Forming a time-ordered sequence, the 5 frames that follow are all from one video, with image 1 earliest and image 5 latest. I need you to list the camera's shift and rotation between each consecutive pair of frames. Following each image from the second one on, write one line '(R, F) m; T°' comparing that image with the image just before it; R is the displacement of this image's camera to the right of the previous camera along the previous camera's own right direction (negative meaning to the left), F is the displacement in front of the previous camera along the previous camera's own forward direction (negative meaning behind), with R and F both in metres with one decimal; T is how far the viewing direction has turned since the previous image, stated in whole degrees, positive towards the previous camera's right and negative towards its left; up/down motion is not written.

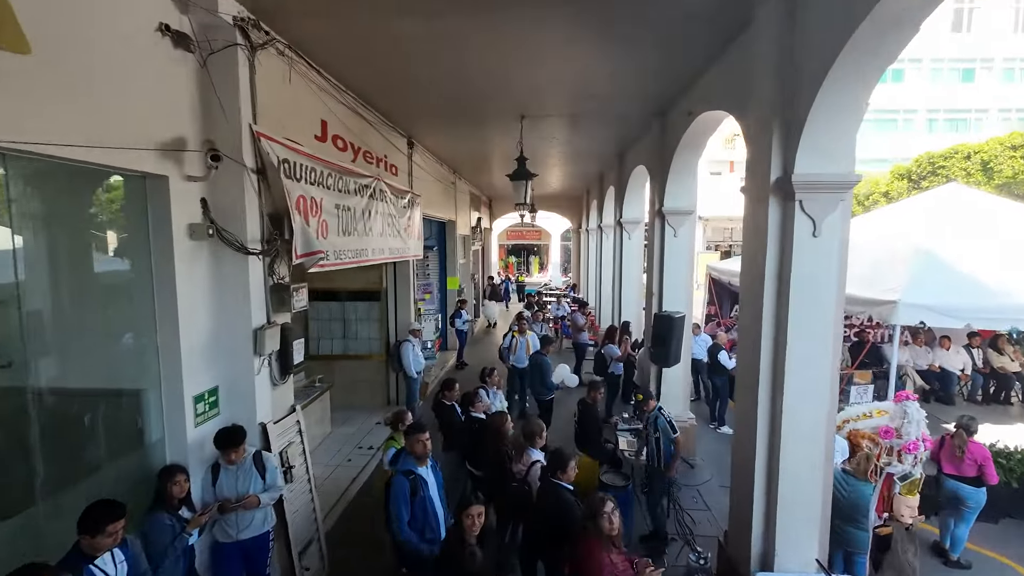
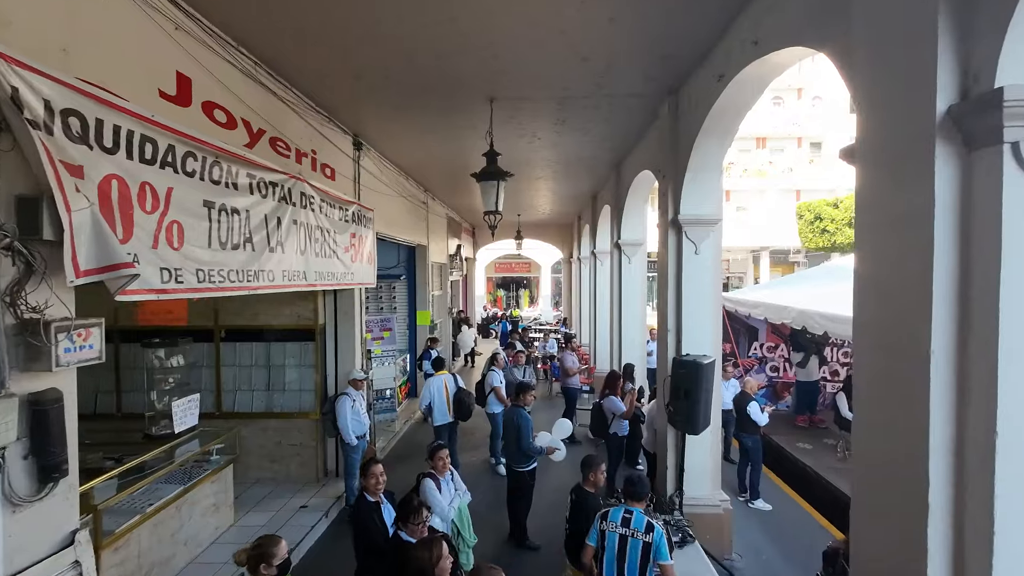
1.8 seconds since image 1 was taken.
(+0.2, +1.6) m; +1°
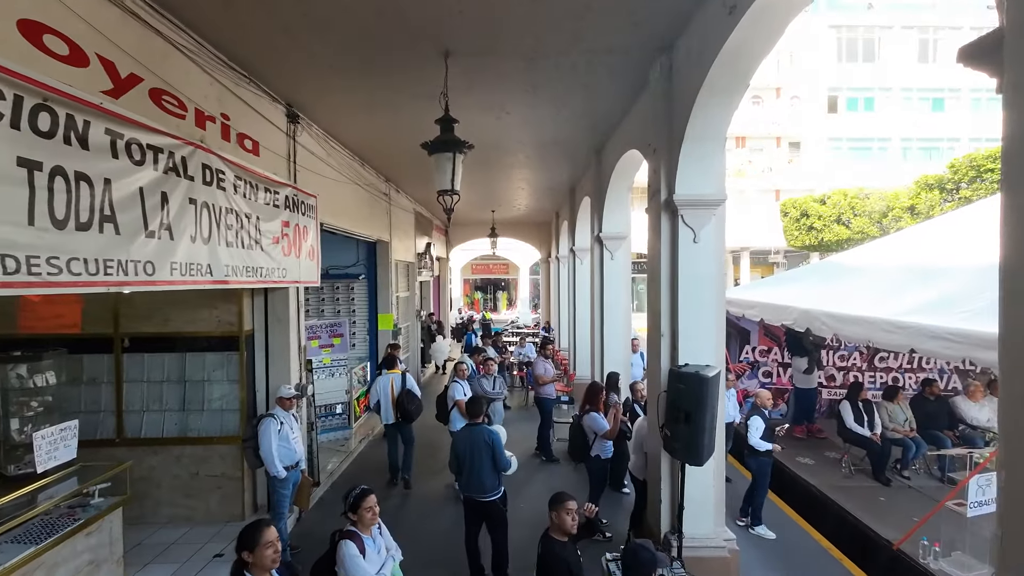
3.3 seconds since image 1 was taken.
(+0.2, +0.9) m; +2°
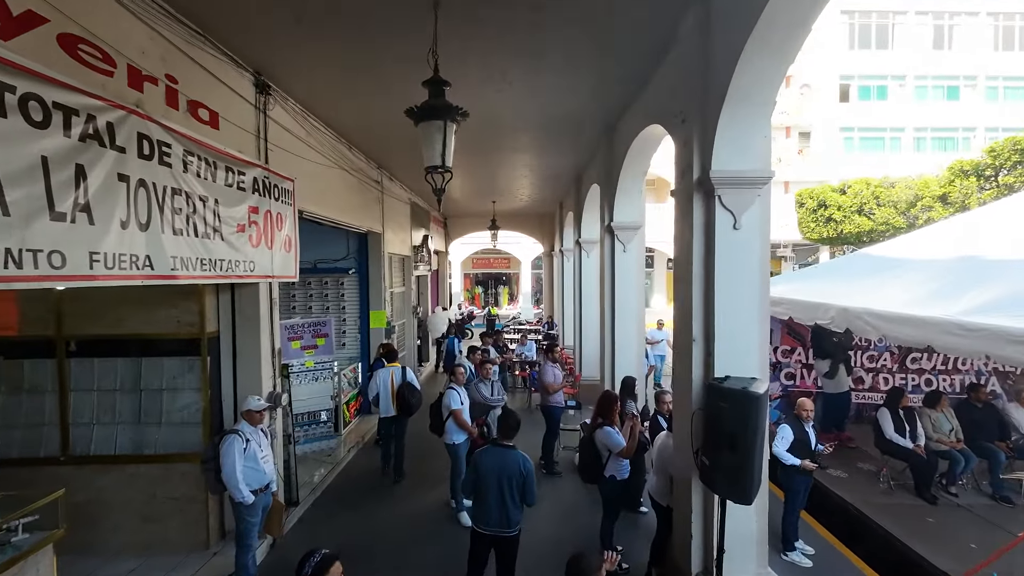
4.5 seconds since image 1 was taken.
(0.0, +0.6) m; 0°
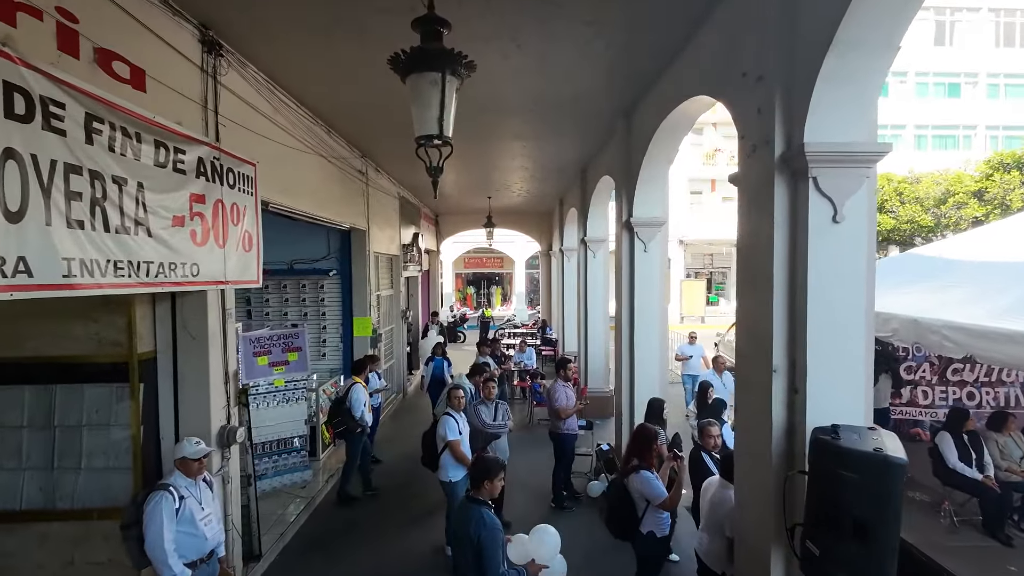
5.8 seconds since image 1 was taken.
(-0.2, +0.9) m; +1°
